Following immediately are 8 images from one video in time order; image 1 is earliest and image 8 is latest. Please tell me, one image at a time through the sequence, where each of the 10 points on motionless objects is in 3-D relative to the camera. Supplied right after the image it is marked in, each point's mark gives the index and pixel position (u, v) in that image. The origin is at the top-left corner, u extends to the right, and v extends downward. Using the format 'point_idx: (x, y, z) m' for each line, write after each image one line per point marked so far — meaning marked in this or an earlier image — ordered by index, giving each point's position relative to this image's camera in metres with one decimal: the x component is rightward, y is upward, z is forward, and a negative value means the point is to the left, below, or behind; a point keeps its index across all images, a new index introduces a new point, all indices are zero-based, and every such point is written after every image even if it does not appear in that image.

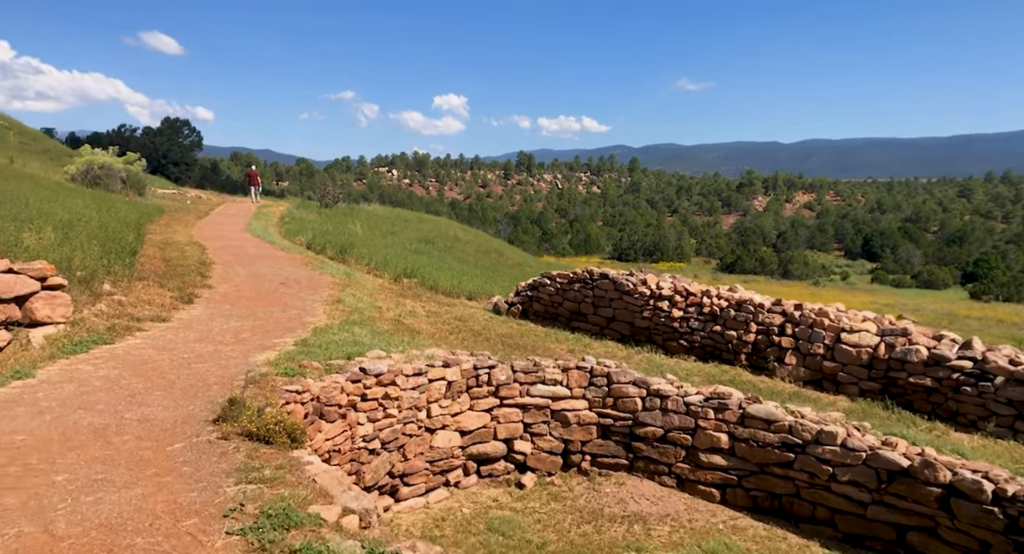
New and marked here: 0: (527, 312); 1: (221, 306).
0: (+0.3, -0.7, +13.8) m
1: (-4.6, -0.4, +11.0) m
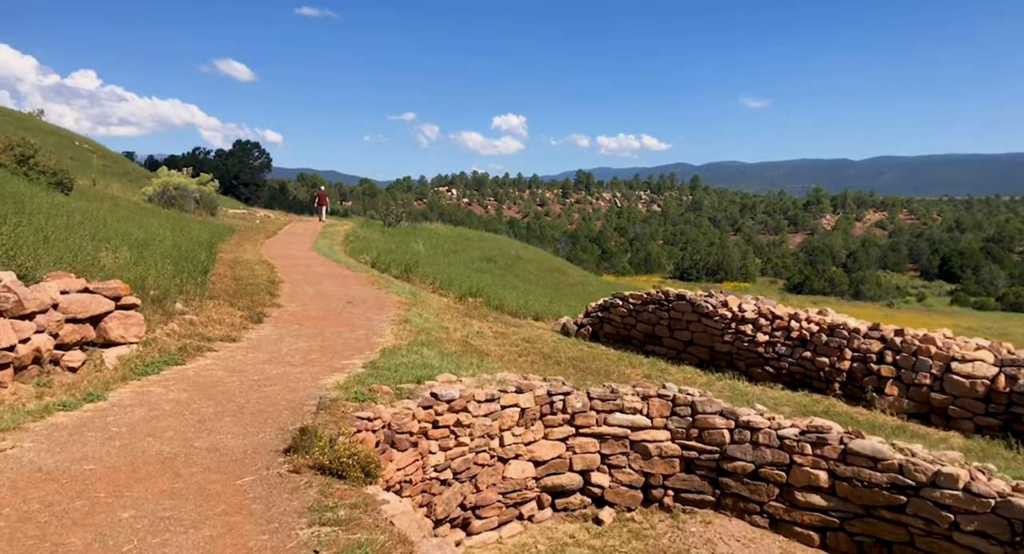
0: (+1.6, -1.1, +13.2) m
1: (-3.5, -0.7, +10.9) m
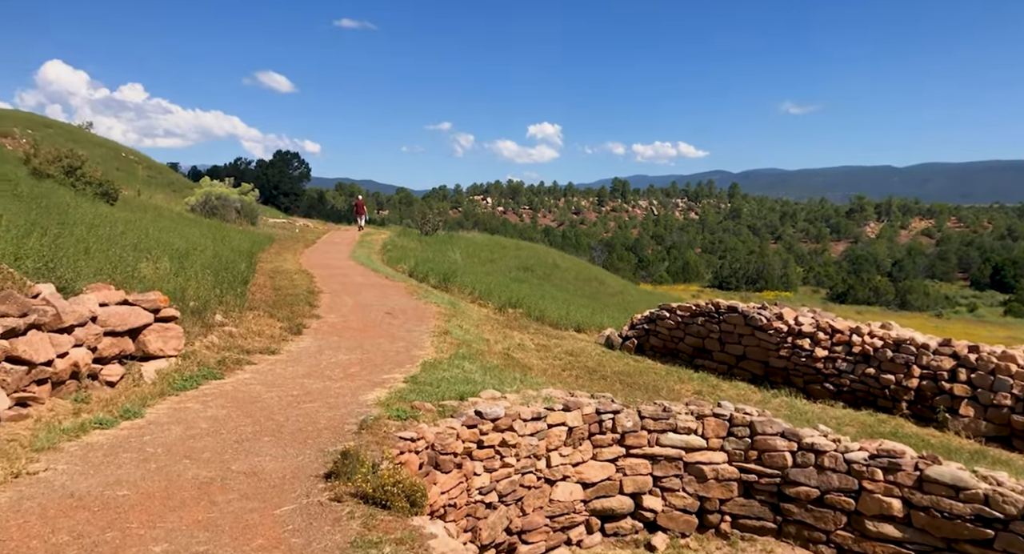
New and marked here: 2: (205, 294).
0: (+2.4, -1.3, +12.8) m
1: (-2.8, -0.9, +10.7) m
2: (-4.5, -0.2, +10.1) m
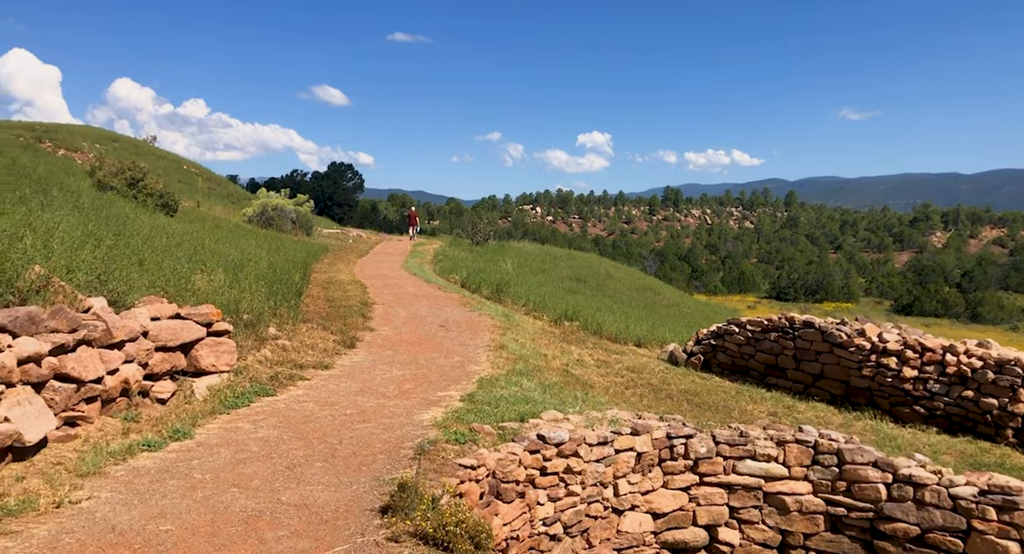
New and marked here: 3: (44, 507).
0: (+3.5, -1.5, +12.1) m
1: (-1.9, -1.1, +10.4) m
2: (-3.6, -0.4, +9.9) m
3: (-2.8, -1.4, +4.2) m
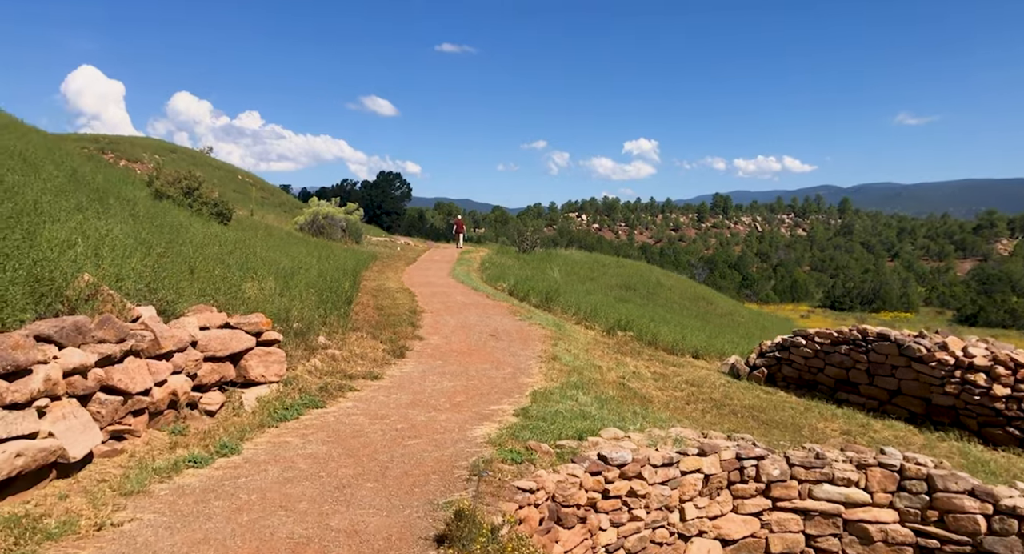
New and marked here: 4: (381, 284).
0: (+4.3, -1.7, +11.4) m
1: (-1.2, -1.2, +10.1) m
2: (-2.9, -0.5, +9.8) m
3: (-2.4, -1.4, +3.9) m
4: (-3.3, -0.2, +17.6) m
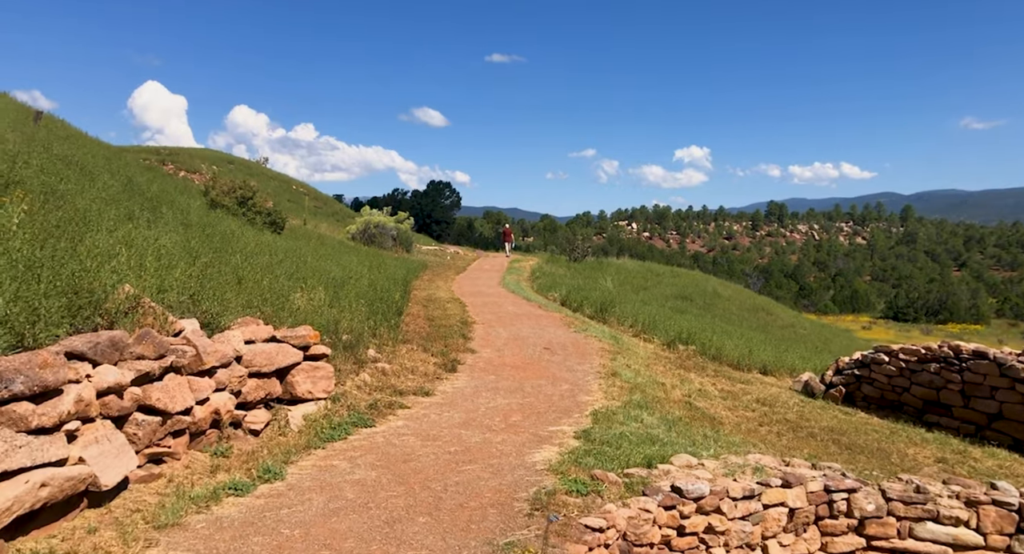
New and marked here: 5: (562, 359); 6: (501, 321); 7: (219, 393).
0: (+5.2, -1.8, +10.6) m
1: (-0.4, -1.4, +9.6) m
2: (-2.1, -0.7, +9.4) m
3: (-2.1, -1.5, +3.6) m
4: (-2.0, -0.4, +17.2) m
5: (+0.8, -1.3, +10.9) m
6: (-0.2, -0.9, +14.2) m
7: (-2.4, -0.9, +5.7) m
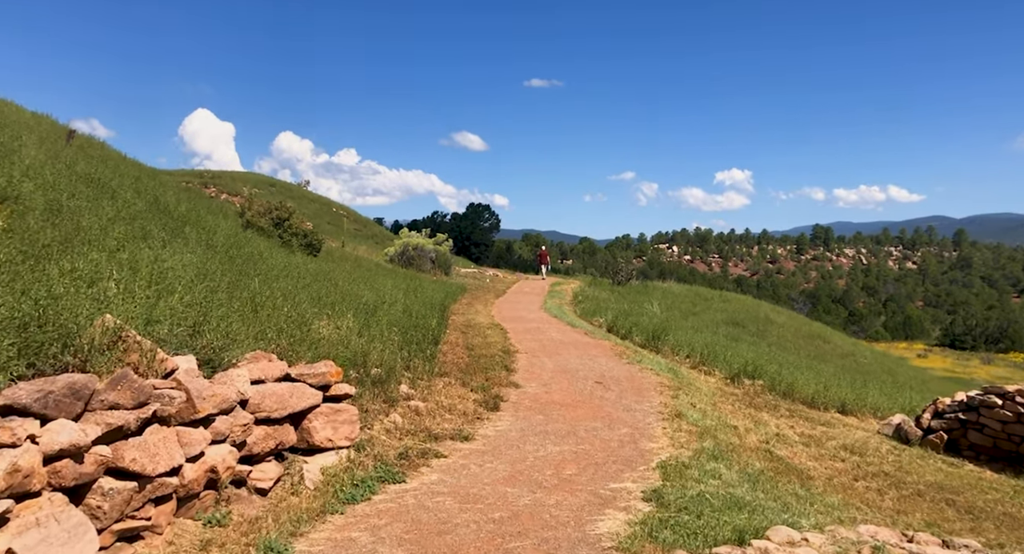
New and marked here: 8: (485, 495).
0: (+5.9, -2.2, +9.1) m
1: (+0.3, -1.7, +8.5) m
2: (-1.5, -1.0, +8.4) m
3: (-1.8, -1.6, +2.5) m
4: (-1.0, -1.0, +16.2) m
5: (+1.5, -1.7, +9.7) m
6: (+0.6, -1.4, +13.1) m
7: (-2.0, -1.1, +4.7) m
8: (-0.2, -1.8, +5.7) m
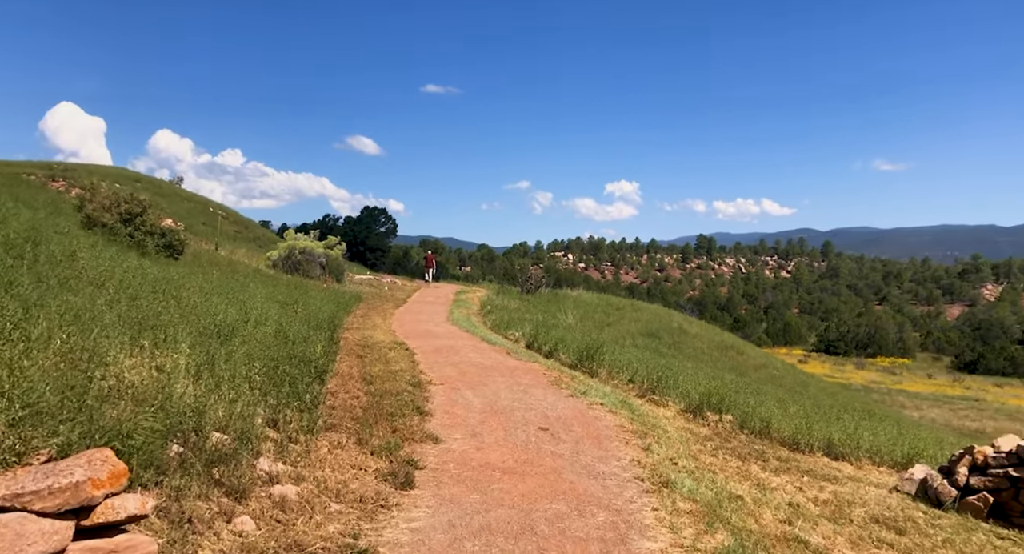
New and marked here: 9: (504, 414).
0: (+5.1, -2.4, +7.2) m
1: (-0.4, -1.8, +5.7) m
2: (-2.1, -1.1, +5.4) m
3: (-1.5, -1.7, -0.4) m
4: (-2.7, -1.2, +13.2) m
5: (+0.6, -1.8, +7.1) m
6: (-0.7, -1.5, +10.3) m
7: (-2.1, -1.2, +1.7) m
8: (-0.4, -1.9, +2.9) m
9: (-0.1, -1.7, +8.3) m
